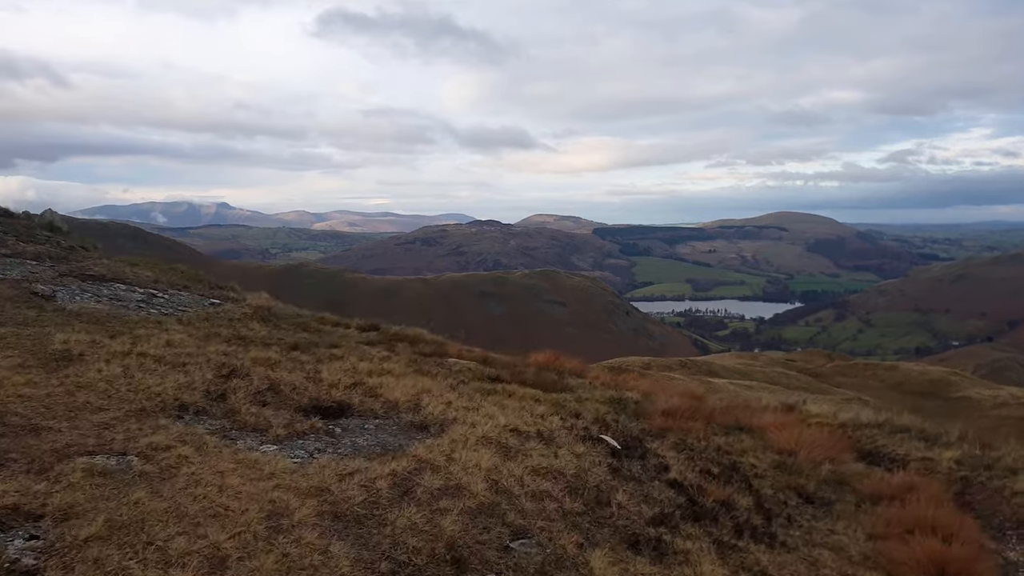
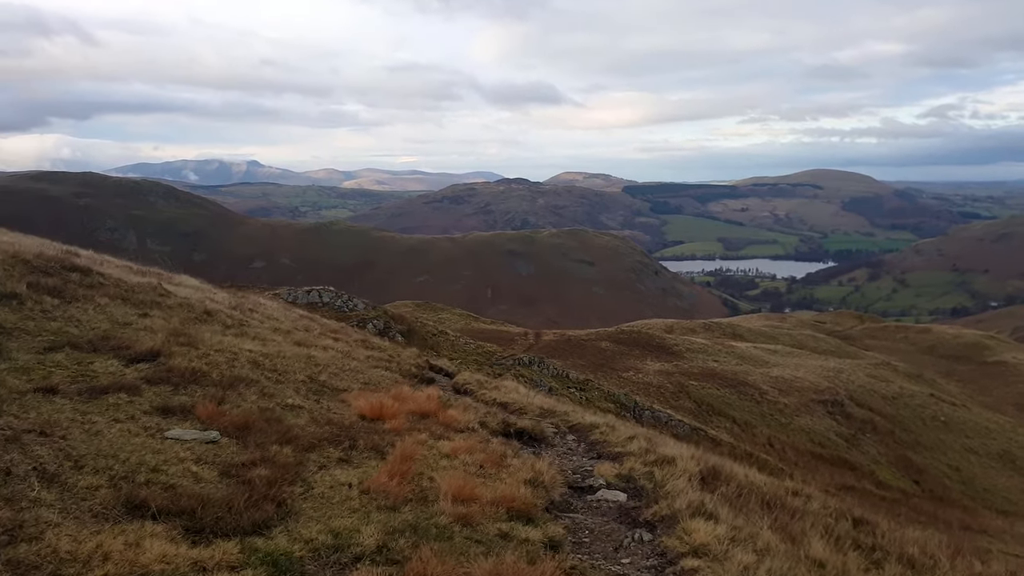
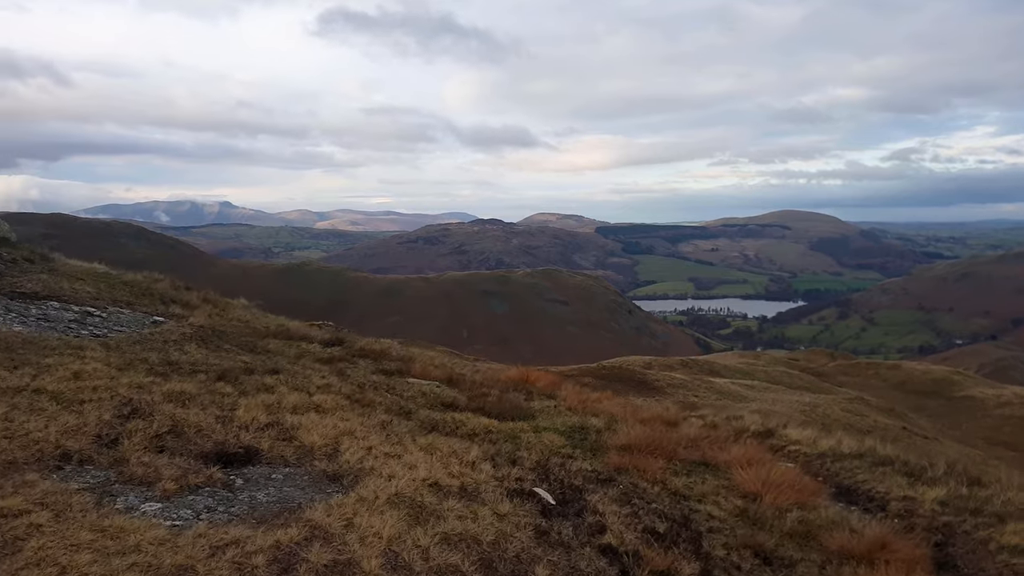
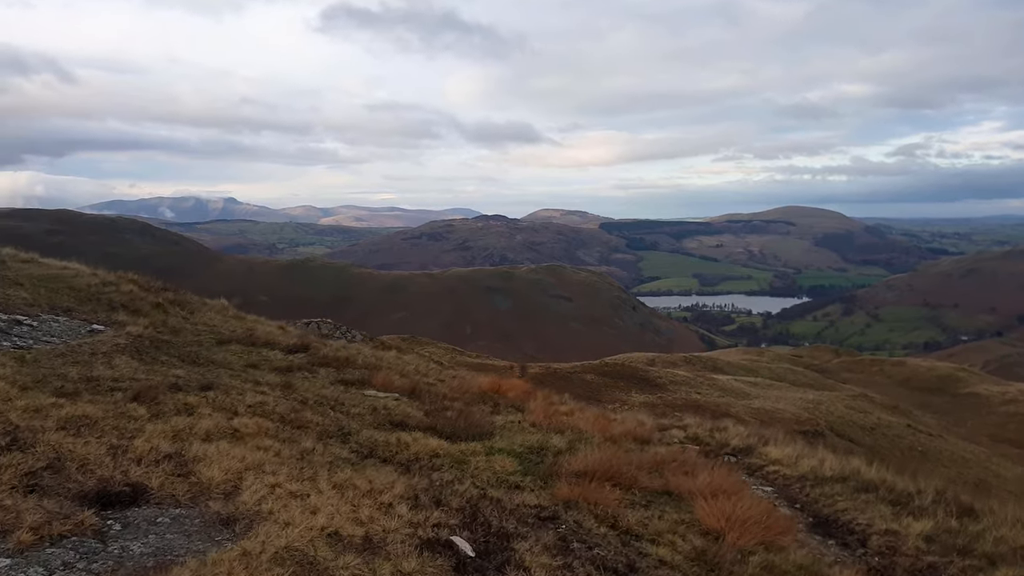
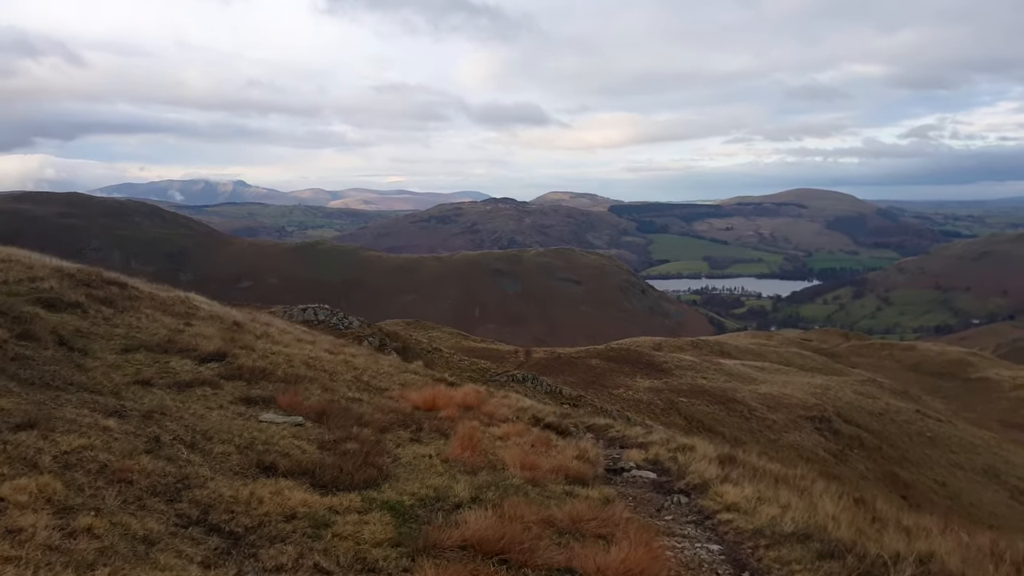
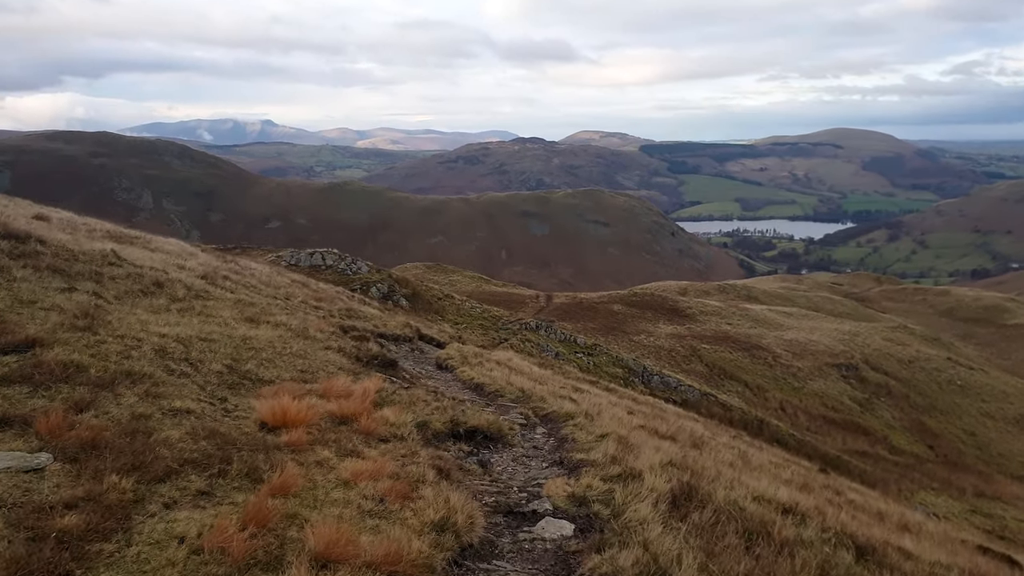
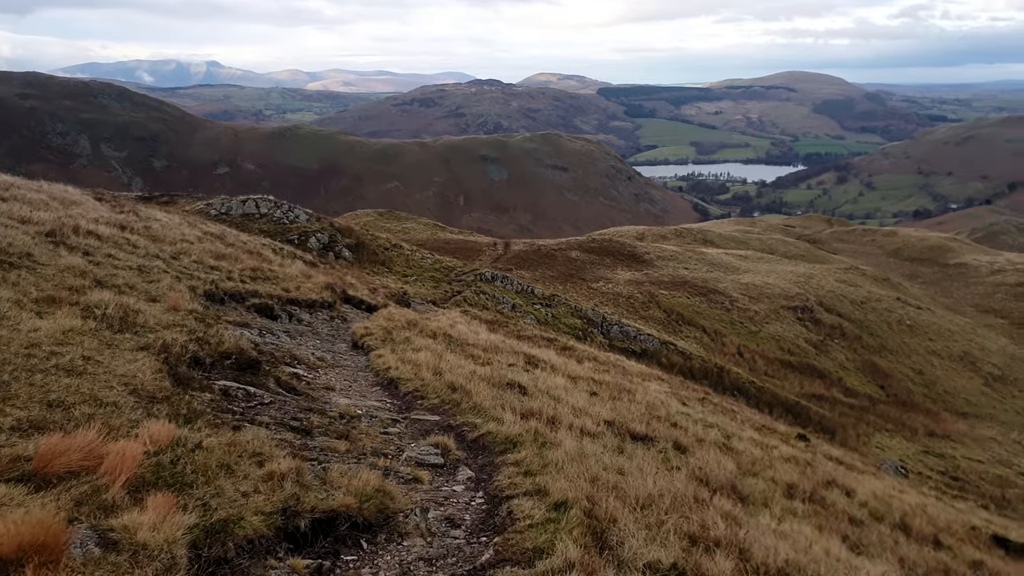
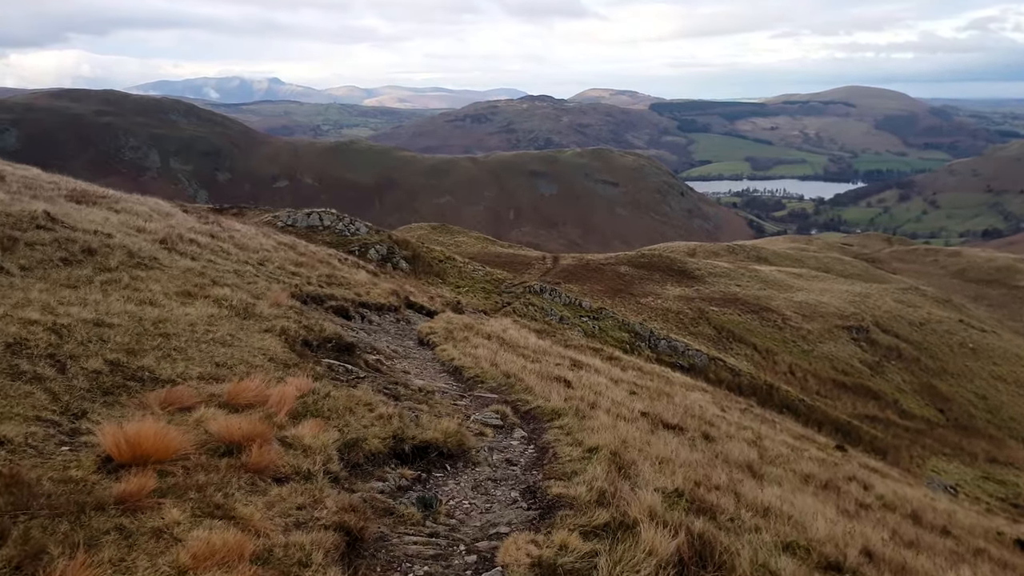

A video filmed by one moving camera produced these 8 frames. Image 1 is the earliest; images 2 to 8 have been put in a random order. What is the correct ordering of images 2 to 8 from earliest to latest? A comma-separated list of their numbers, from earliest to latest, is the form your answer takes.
3, 4, 5, 2, 6, 8, 7
